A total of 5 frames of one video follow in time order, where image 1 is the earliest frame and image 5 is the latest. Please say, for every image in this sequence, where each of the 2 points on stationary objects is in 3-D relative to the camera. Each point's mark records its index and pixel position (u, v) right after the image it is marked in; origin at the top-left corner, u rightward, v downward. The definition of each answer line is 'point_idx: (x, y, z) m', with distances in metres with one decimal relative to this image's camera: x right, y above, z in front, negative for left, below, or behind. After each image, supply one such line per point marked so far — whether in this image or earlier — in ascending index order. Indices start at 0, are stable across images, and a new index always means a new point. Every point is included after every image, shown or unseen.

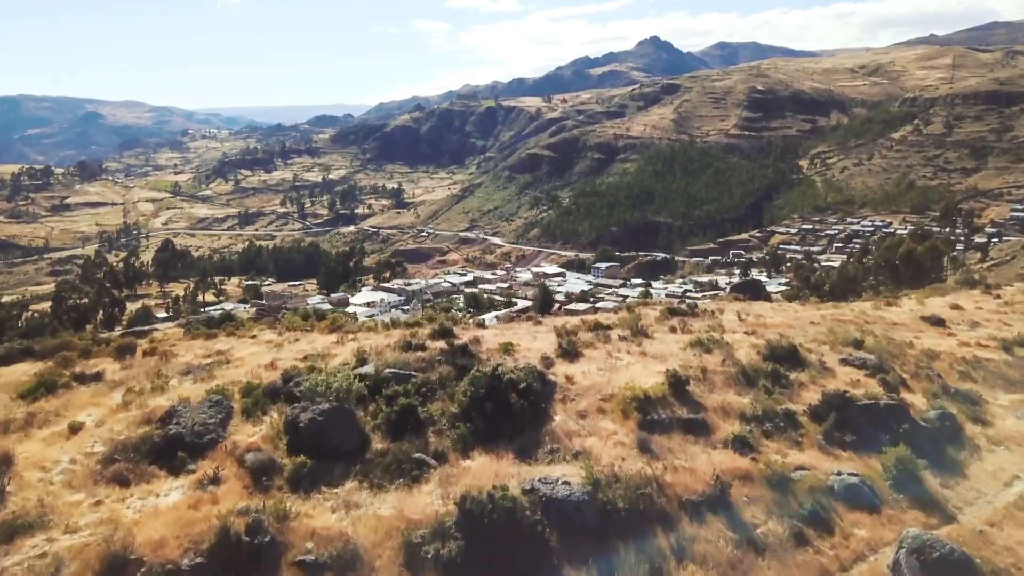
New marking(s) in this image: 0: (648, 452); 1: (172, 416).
0: (+1.3, -1.6, +6.4) m
1: (-3.3, -1.2, +6.5) m
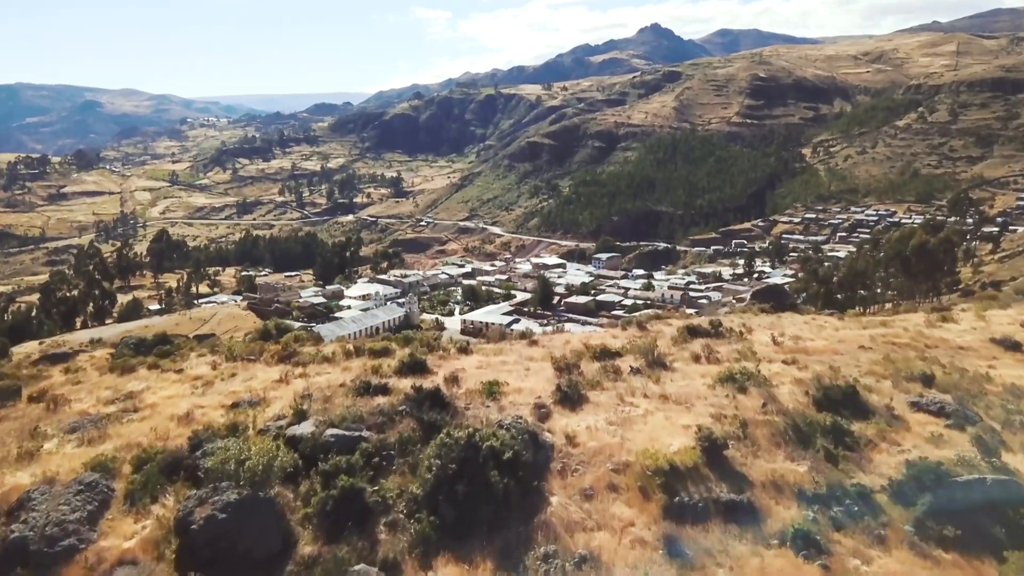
0: (+1.2, -1.9, +4.7) m
1: (-3.4, -1.5, +4.8) m
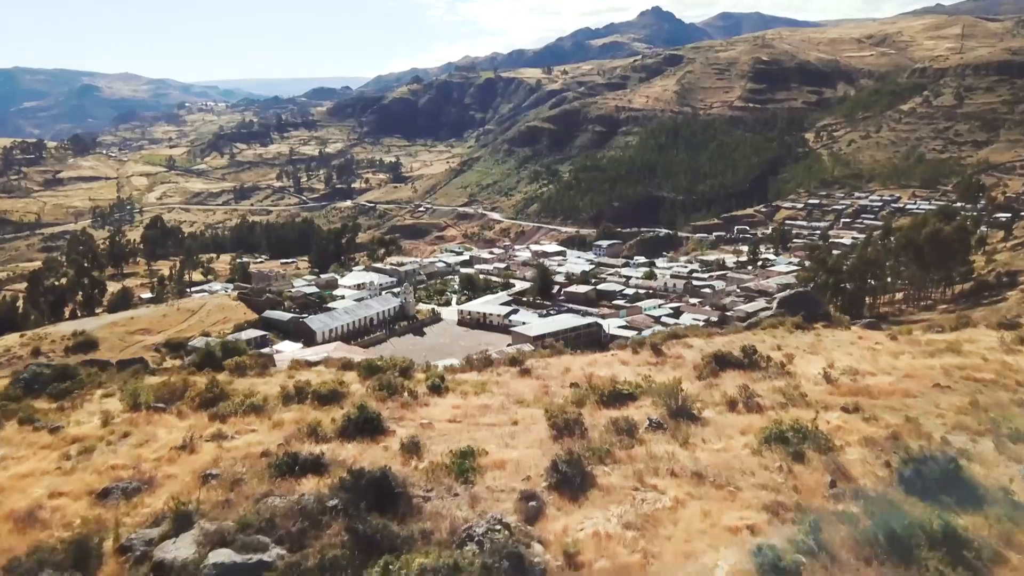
0: (+1.0, -2.2, +2.9) m
1: (-3.6, -1.9, +3.0) m
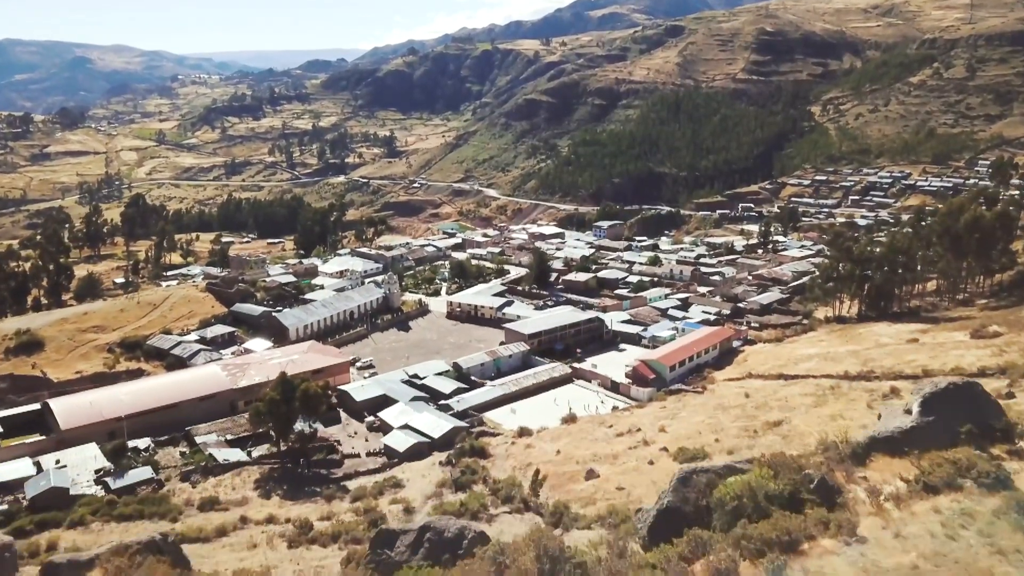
0: (+0.6, -3.5, -2.0) m
1: (-4.0, -3.2, -2.0) m
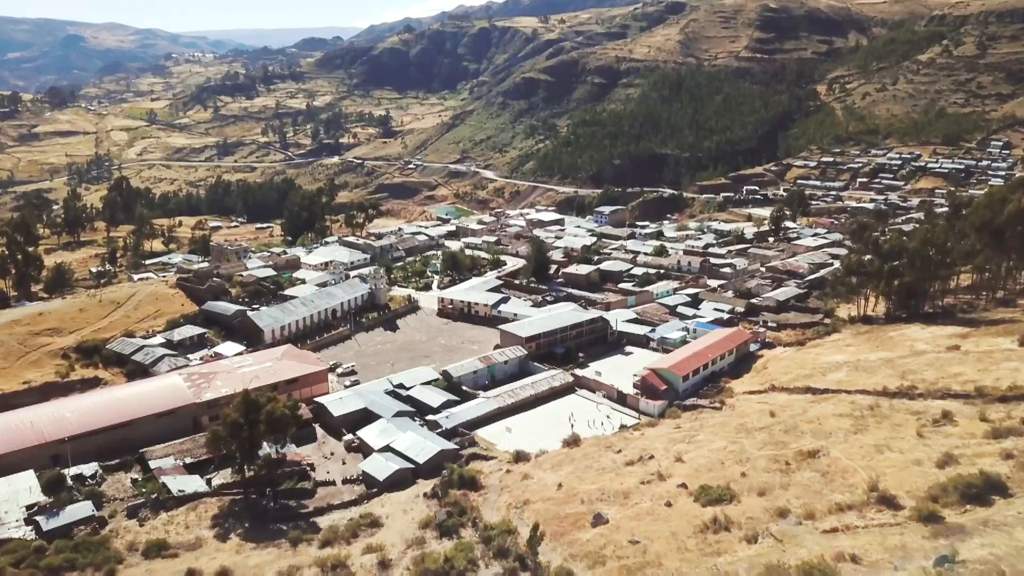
0: (+0.5, -4.8, -6.2) m
1: (-4.1, -4.5, -6.1) m
